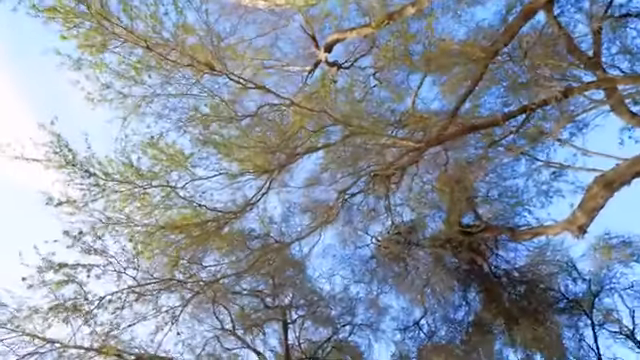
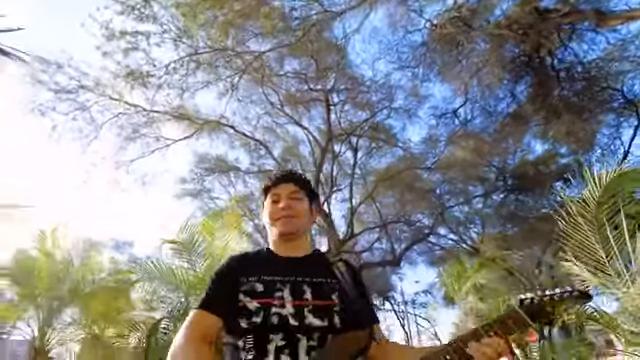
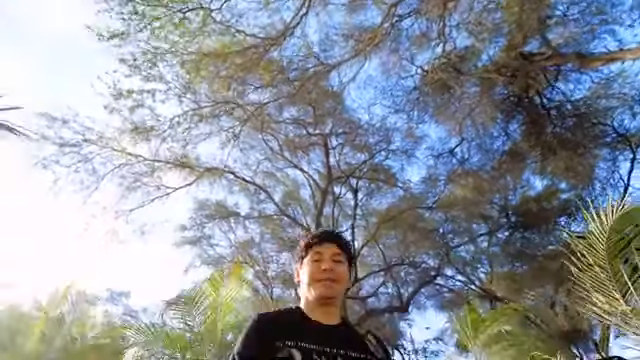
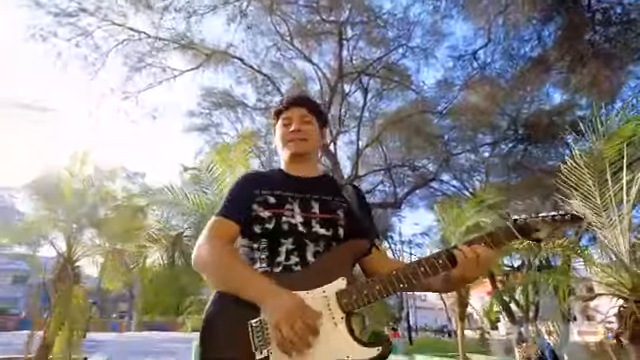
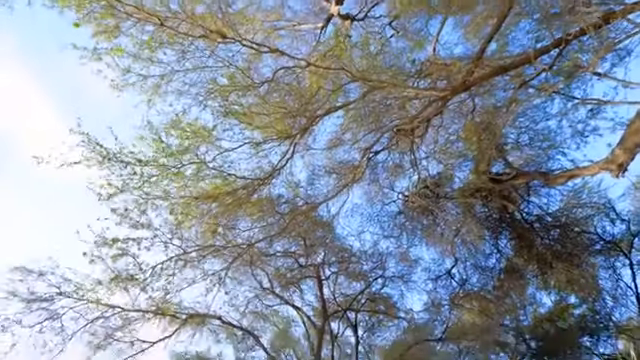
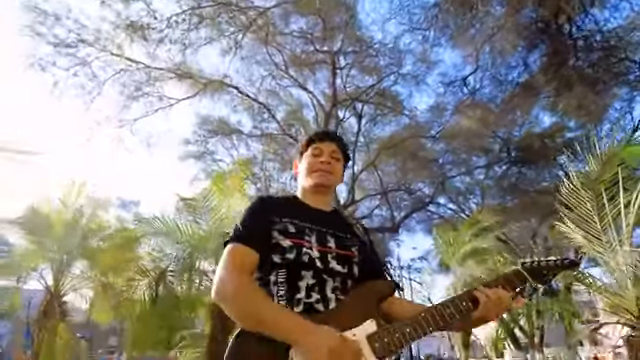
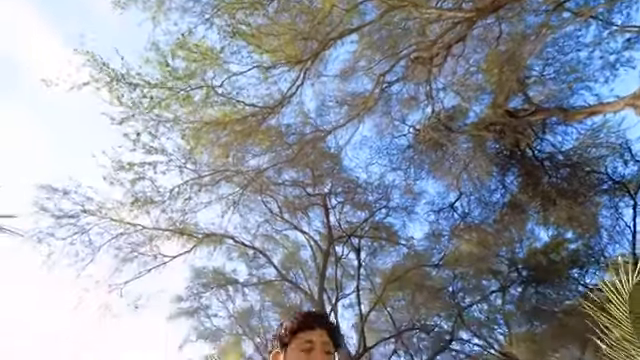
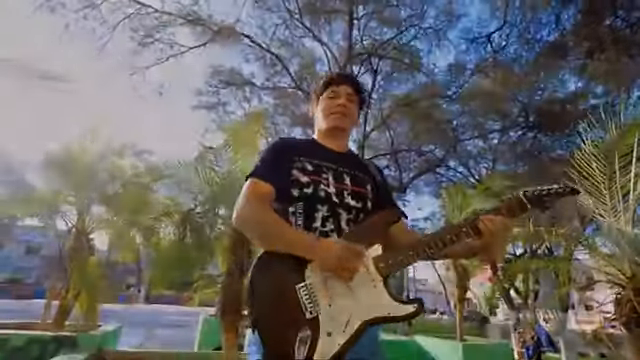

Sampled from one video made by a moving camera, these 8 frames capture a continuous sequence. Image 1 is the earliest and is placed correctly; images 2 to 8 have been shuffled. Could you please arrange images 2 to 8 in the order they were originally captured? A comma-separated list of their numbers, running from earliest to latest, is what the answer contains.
5, 7, 3, 2, 6, 4, 8
